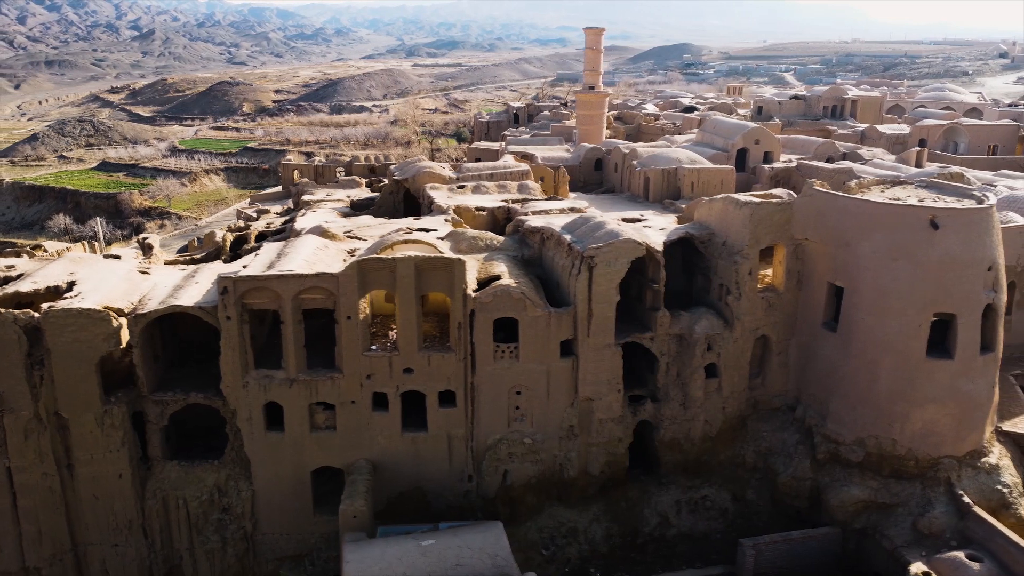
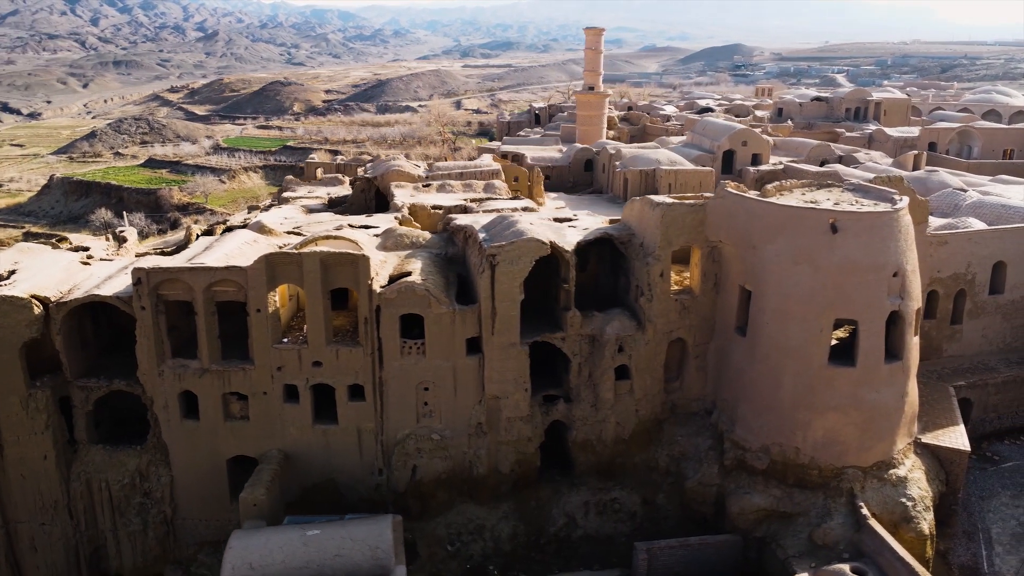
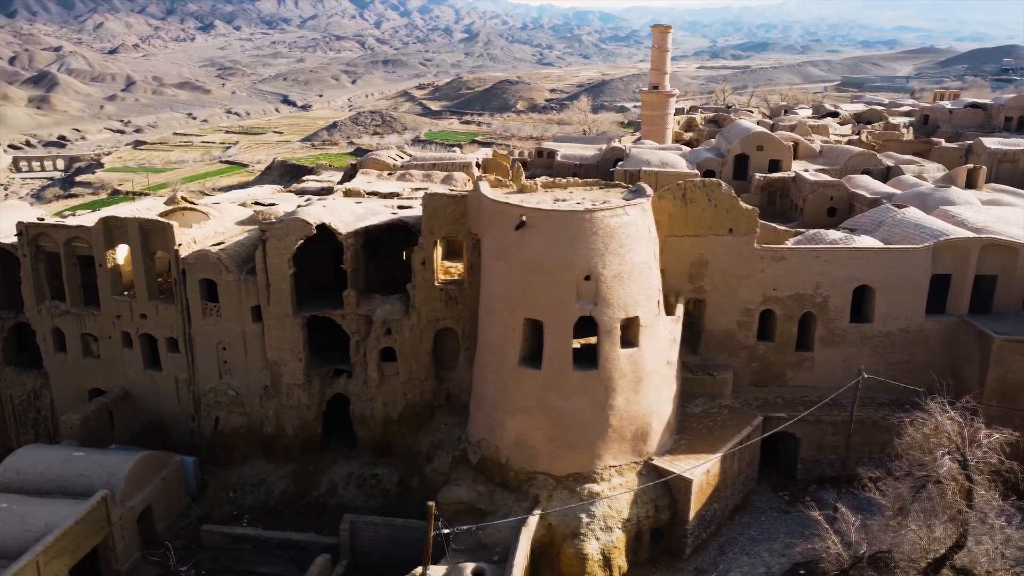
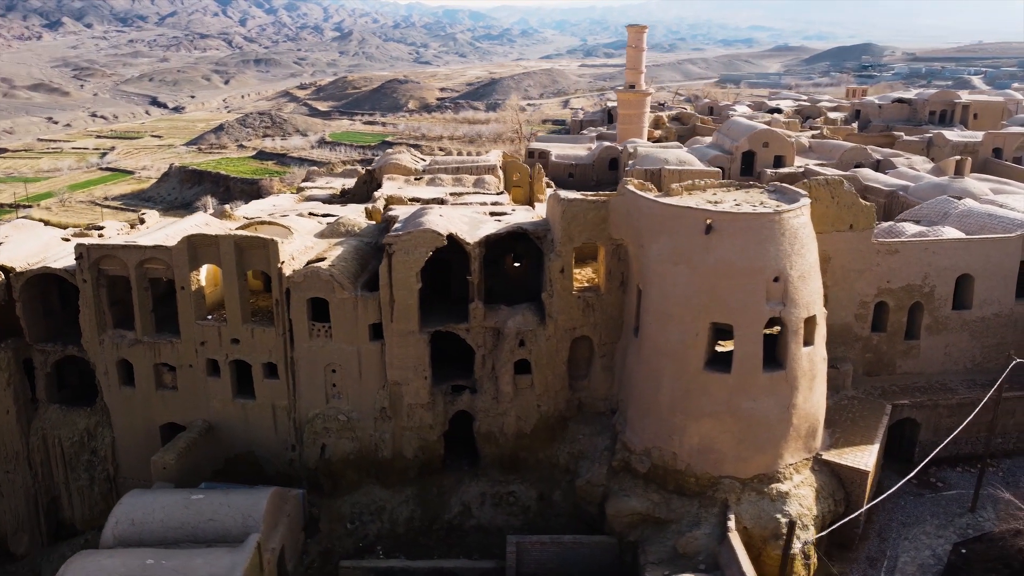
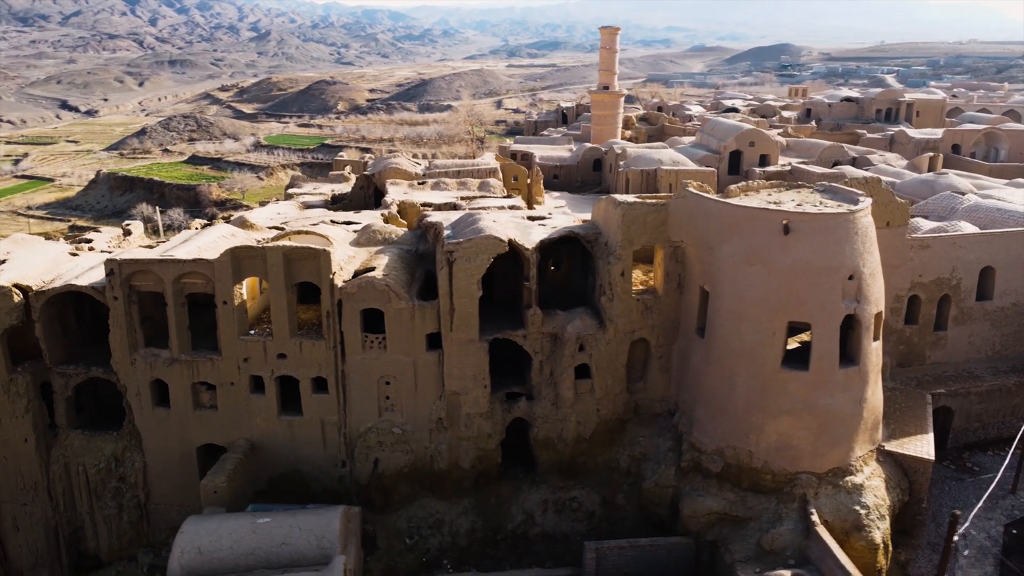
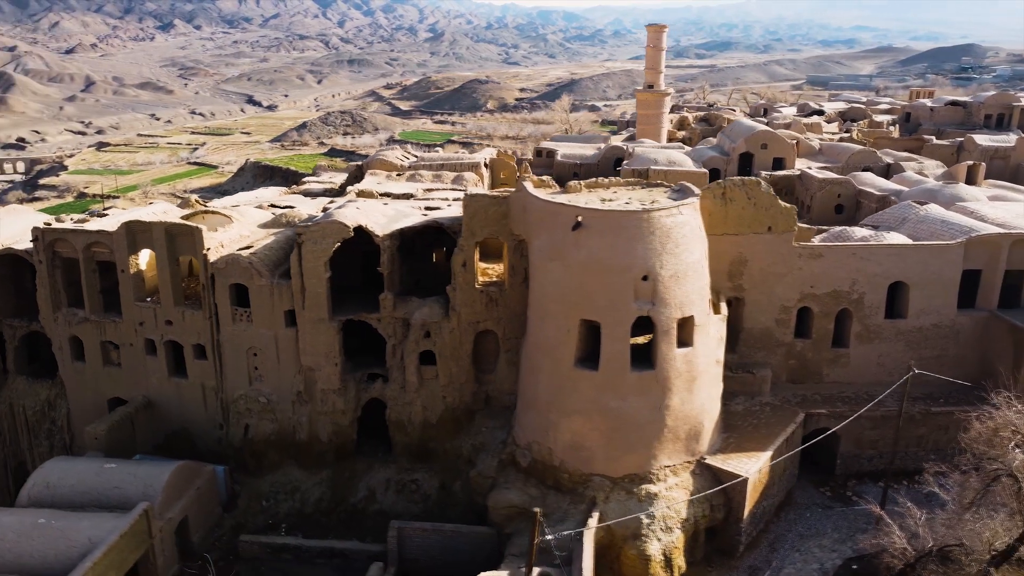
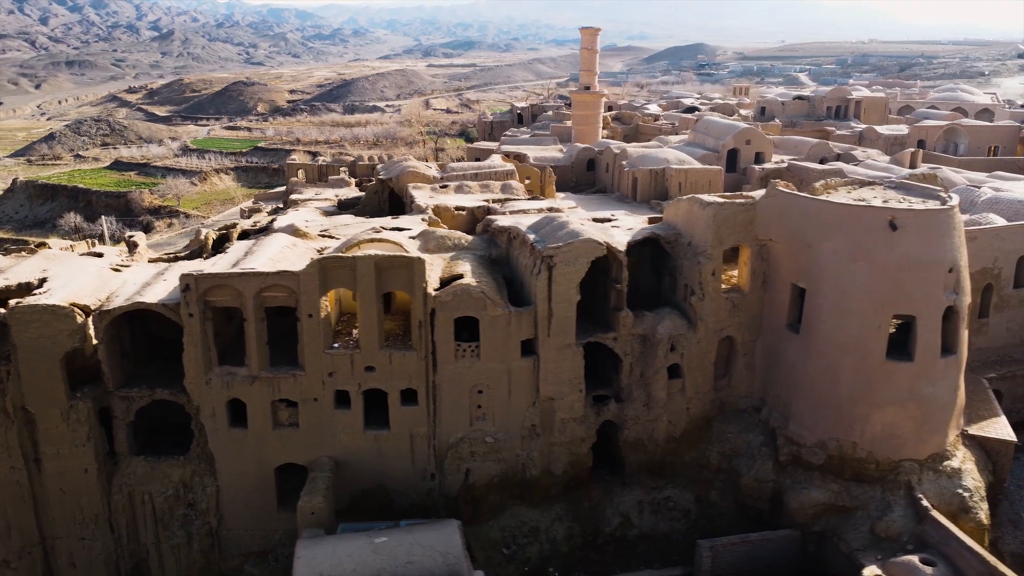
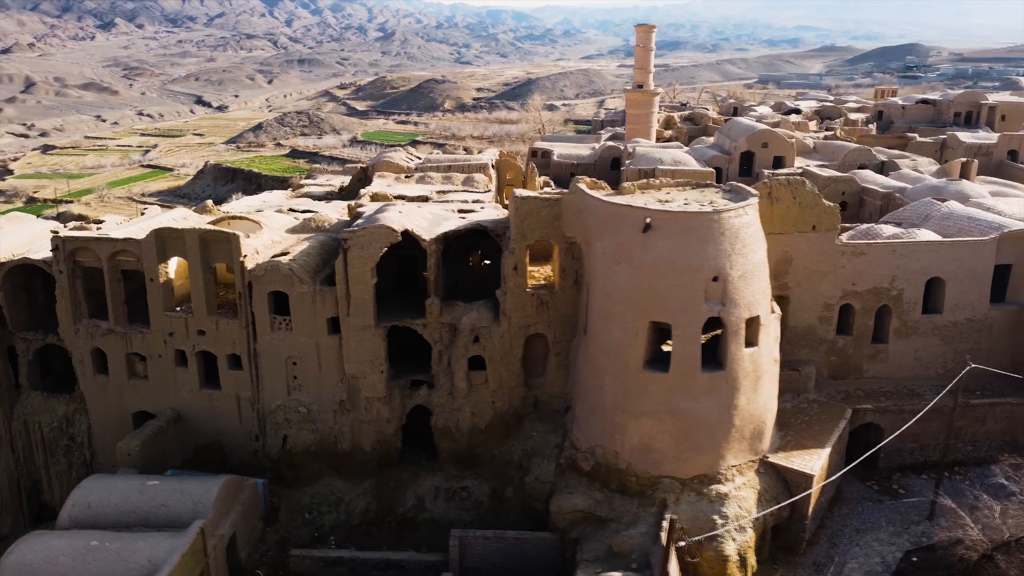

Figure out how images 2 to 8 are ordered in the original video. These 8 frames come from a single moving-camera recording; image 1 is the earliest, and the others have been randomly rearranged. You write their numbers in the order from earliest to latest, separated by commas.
7, 2, 5, 4, 8, 6, 3
